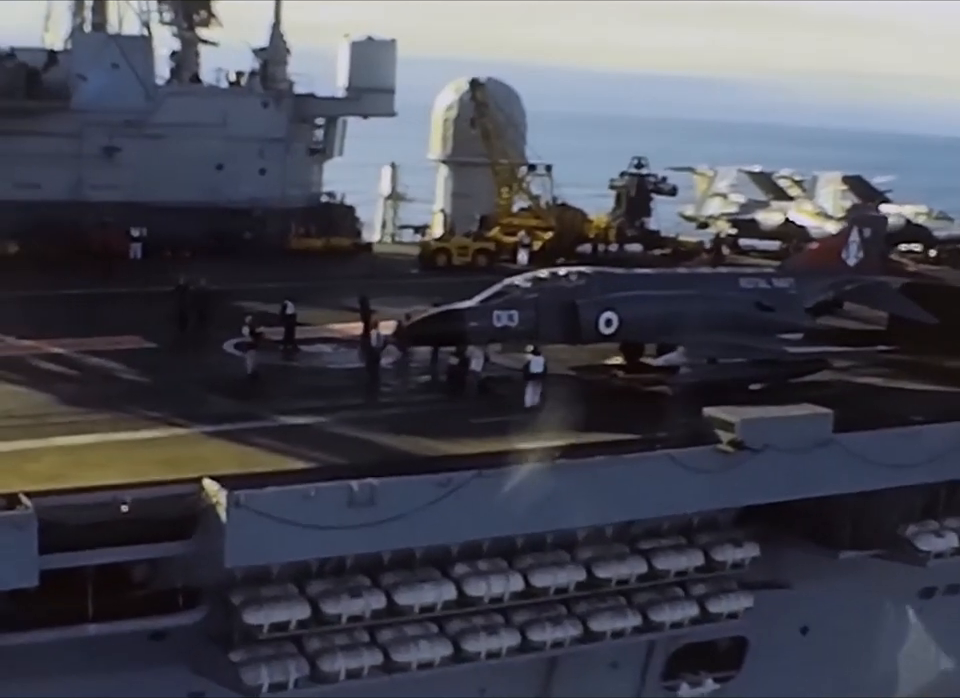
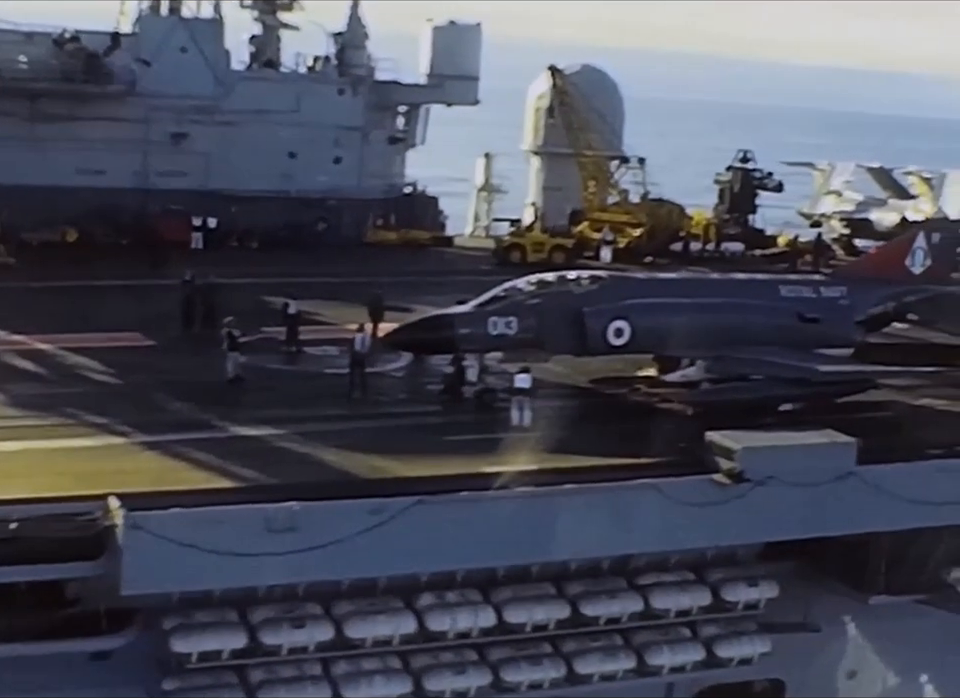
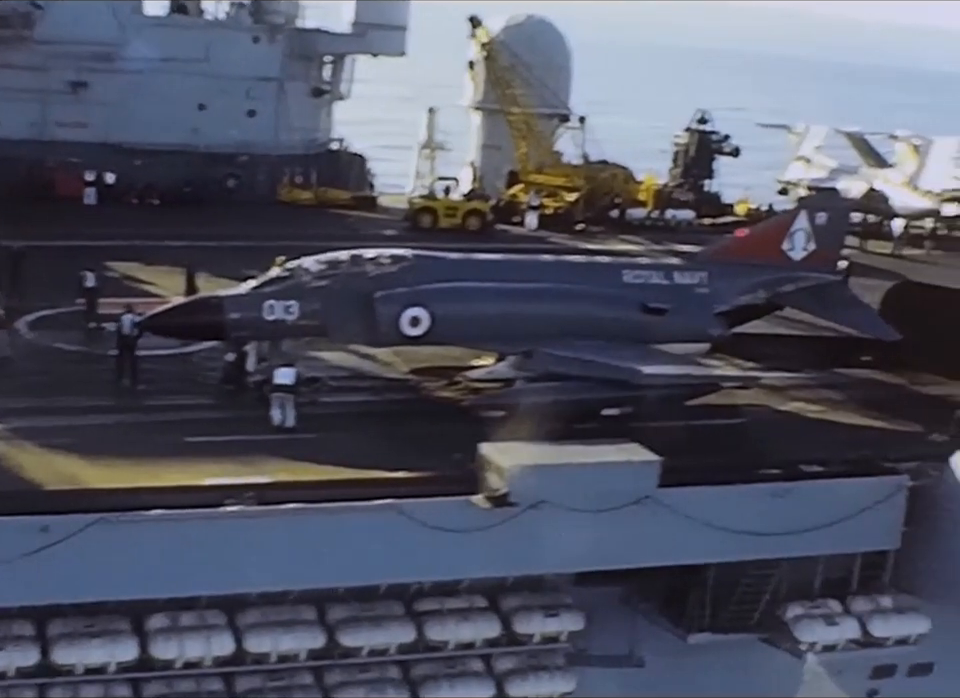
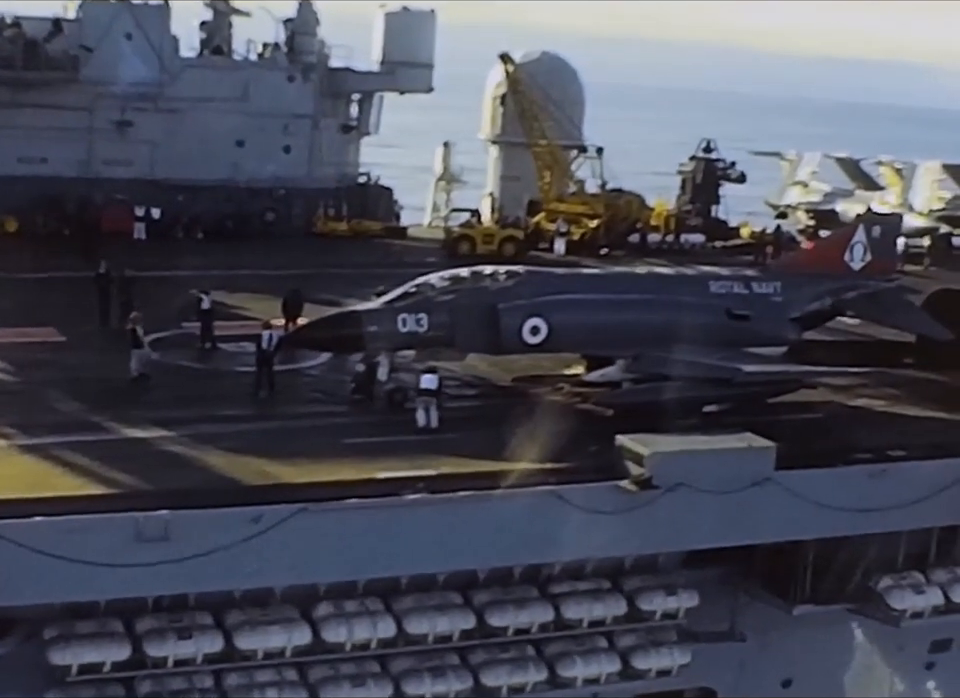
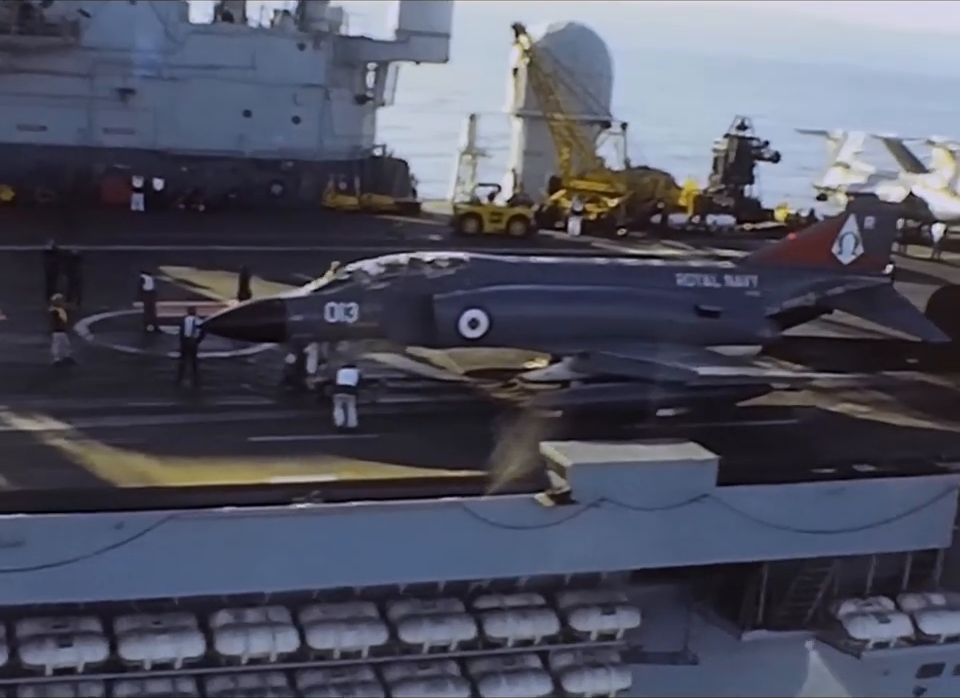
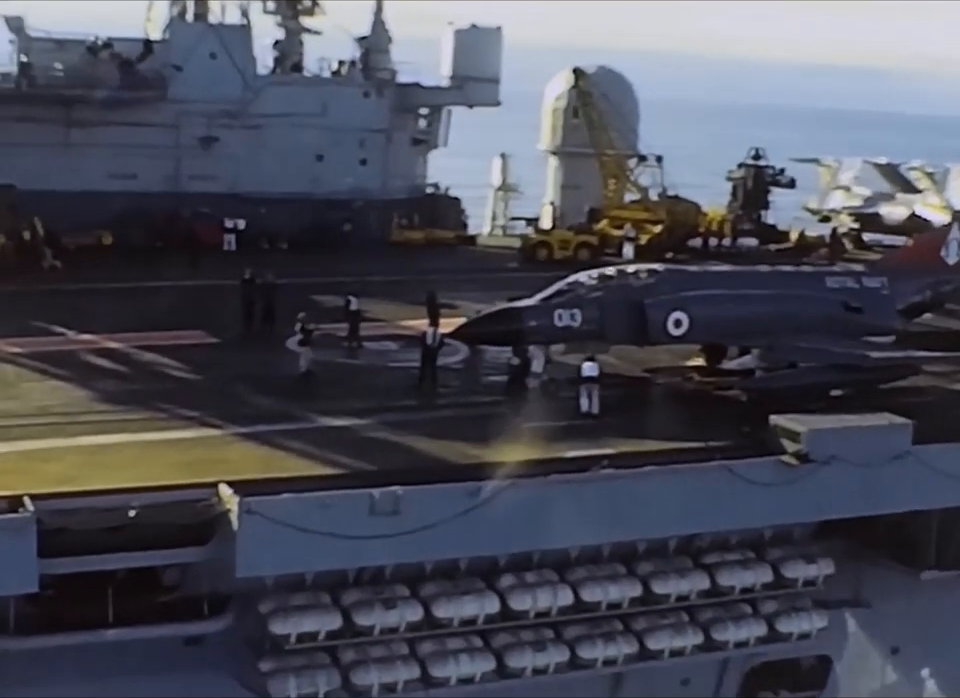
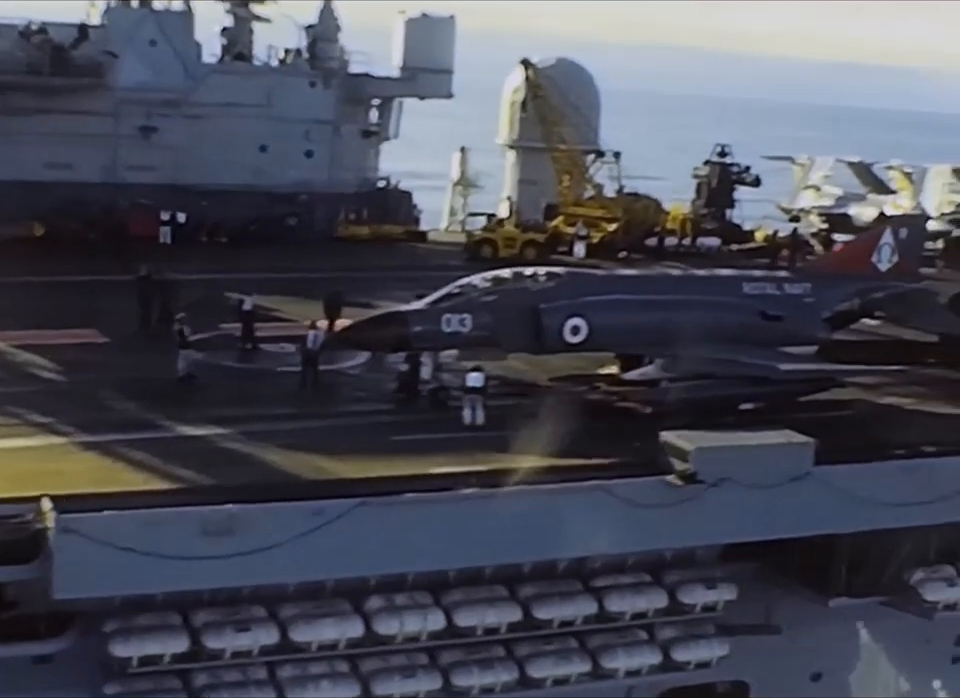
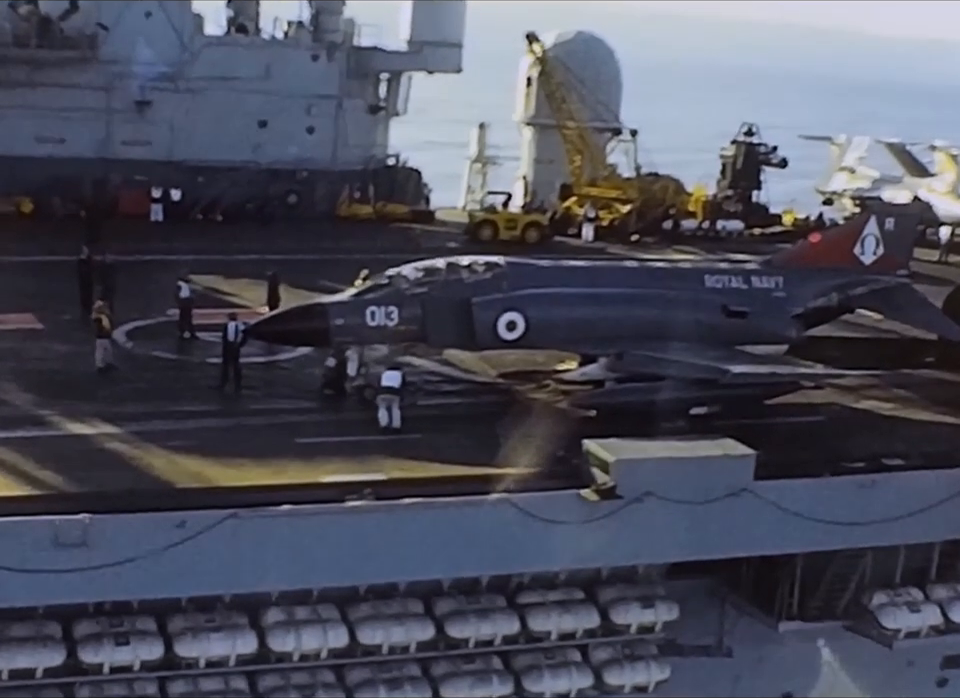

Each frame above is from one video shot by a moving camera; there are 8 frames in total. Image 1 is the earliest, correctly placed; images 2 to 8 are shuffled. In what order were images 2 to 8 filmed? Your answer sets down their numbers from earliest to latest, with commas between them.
6, 2, 7, 4, 8, 5, 3
